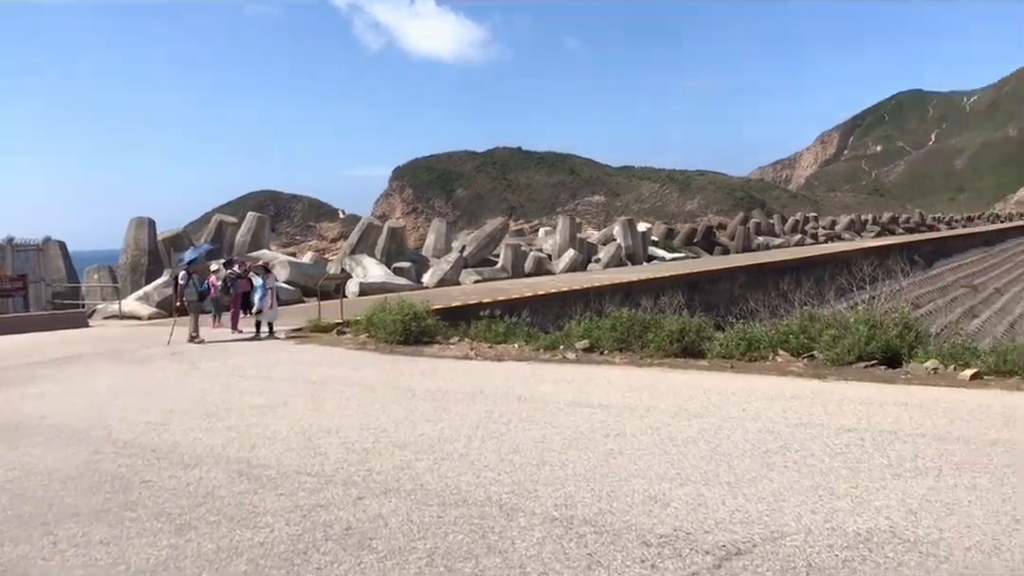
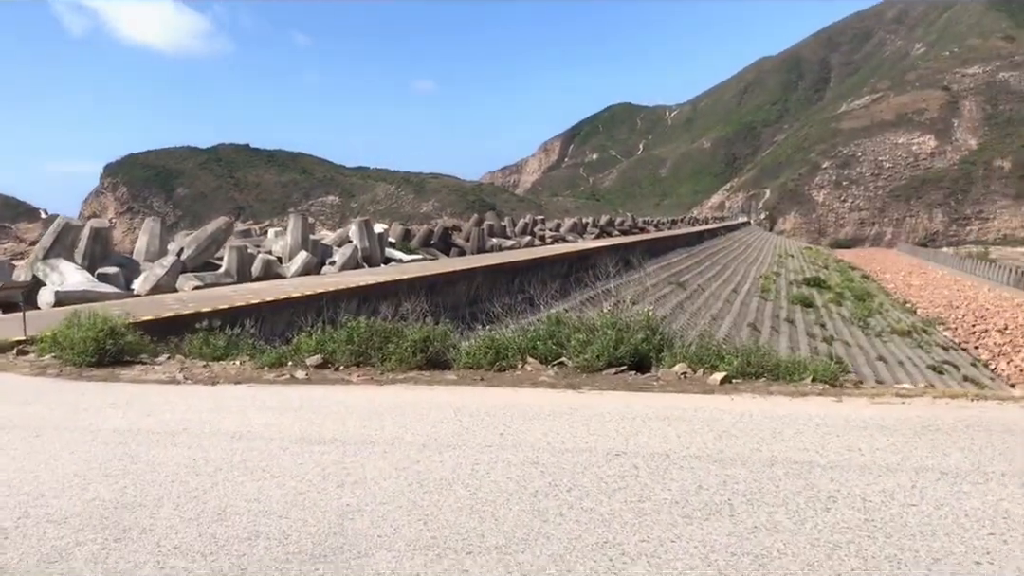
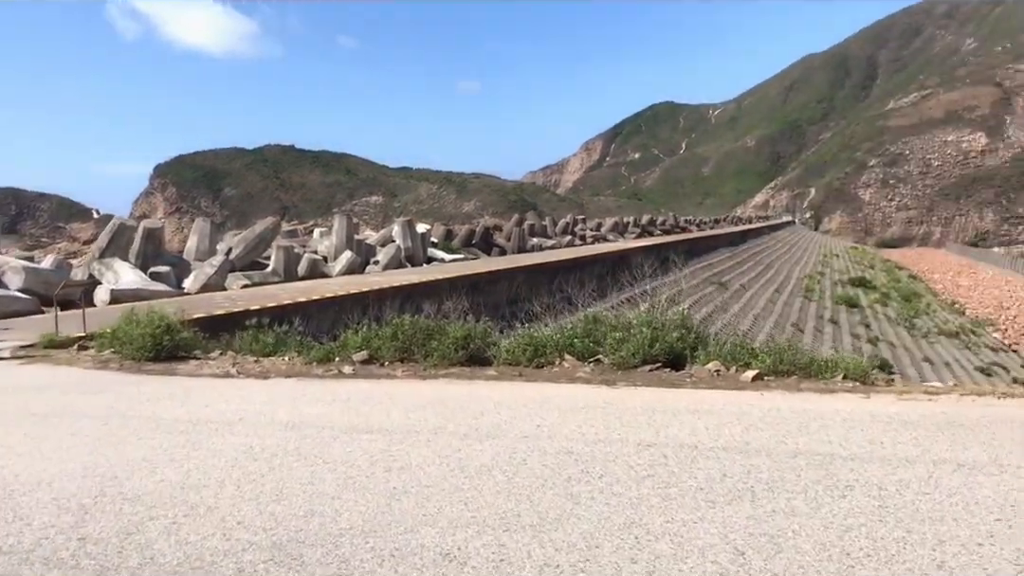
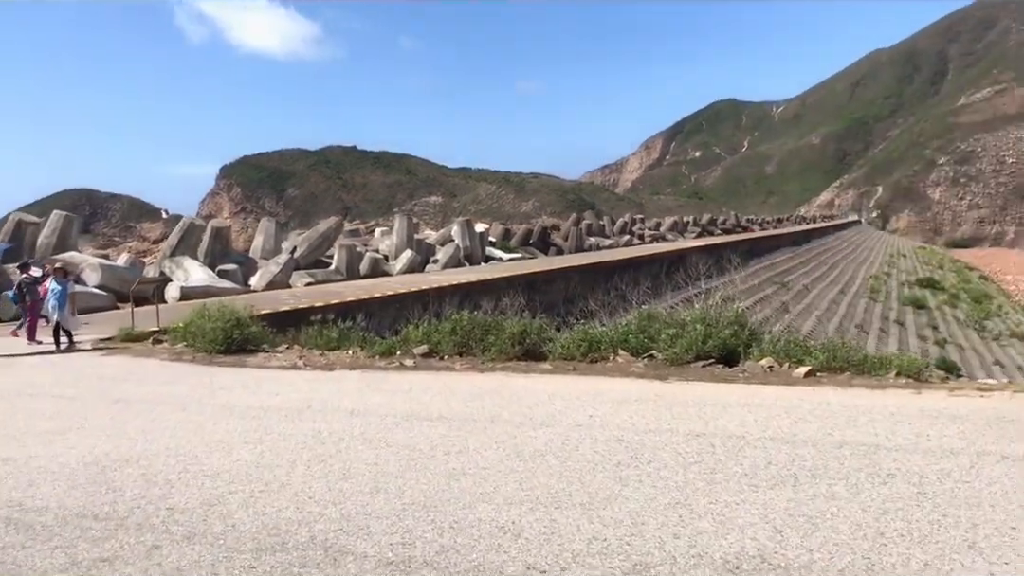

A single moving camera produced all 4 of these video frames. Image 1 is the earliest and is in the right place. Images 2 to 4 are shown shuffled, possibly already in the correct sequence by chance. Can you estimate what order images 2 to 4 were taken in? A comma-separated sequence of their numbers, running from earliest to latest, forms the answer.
4, 3, 2
